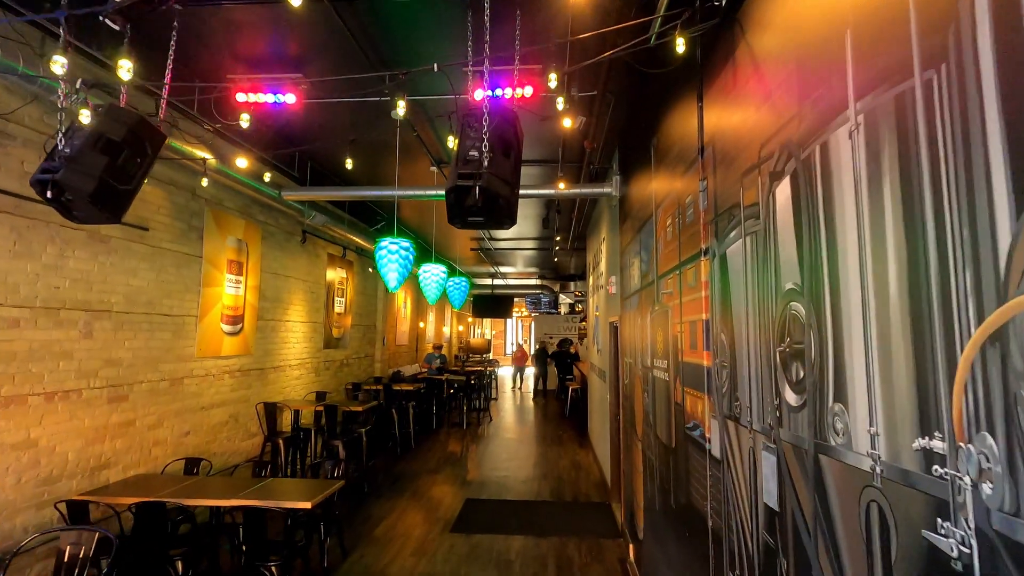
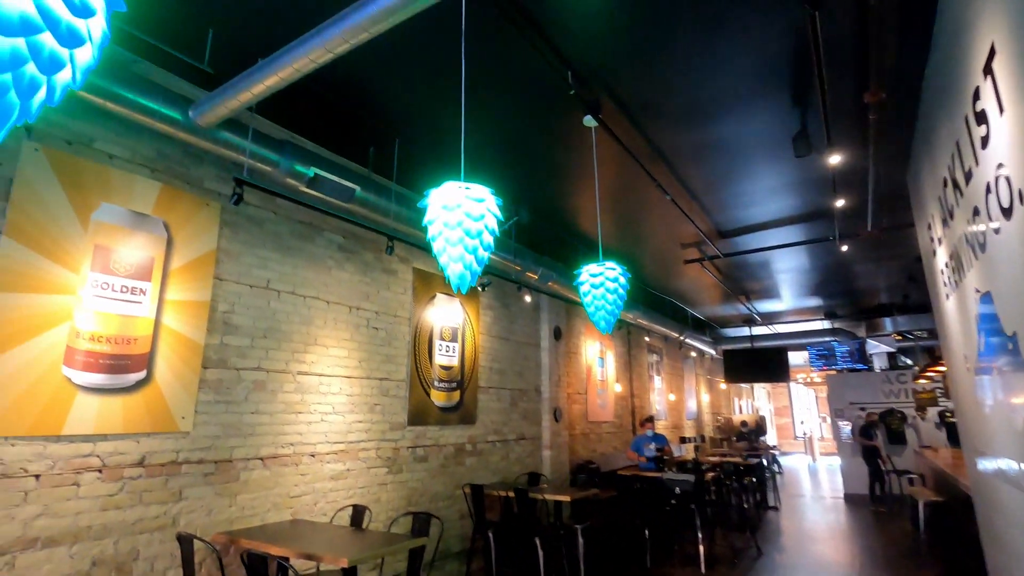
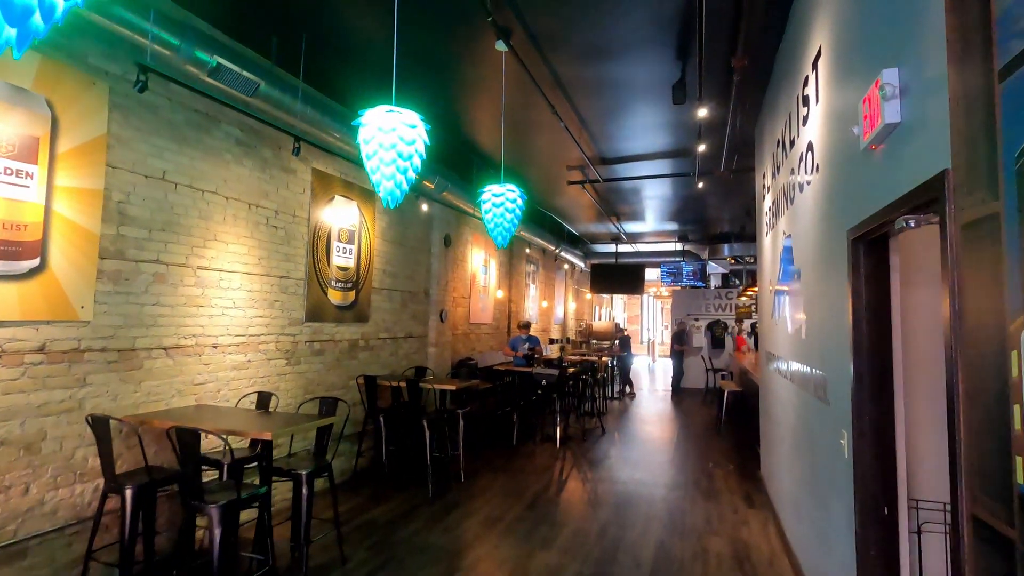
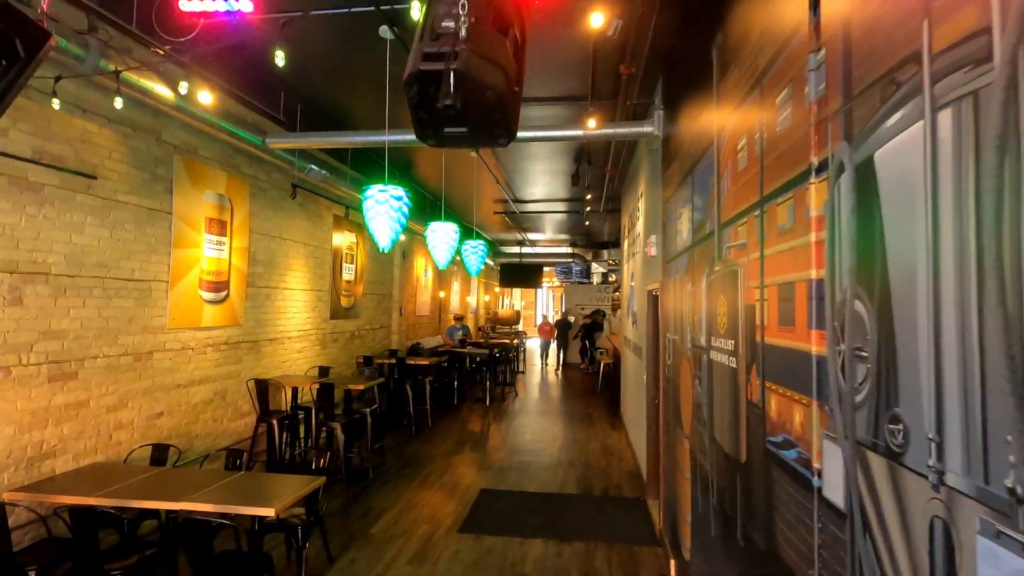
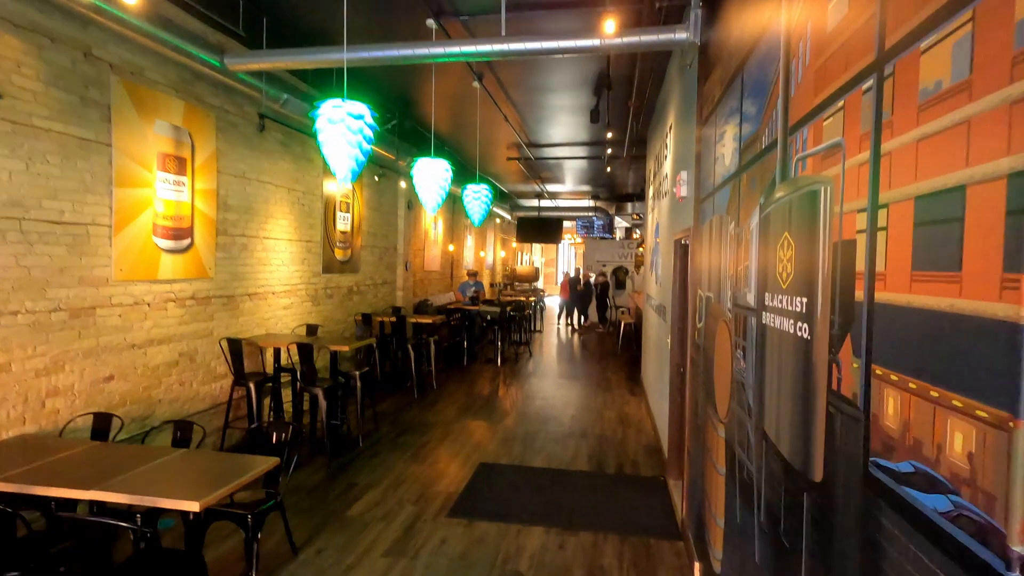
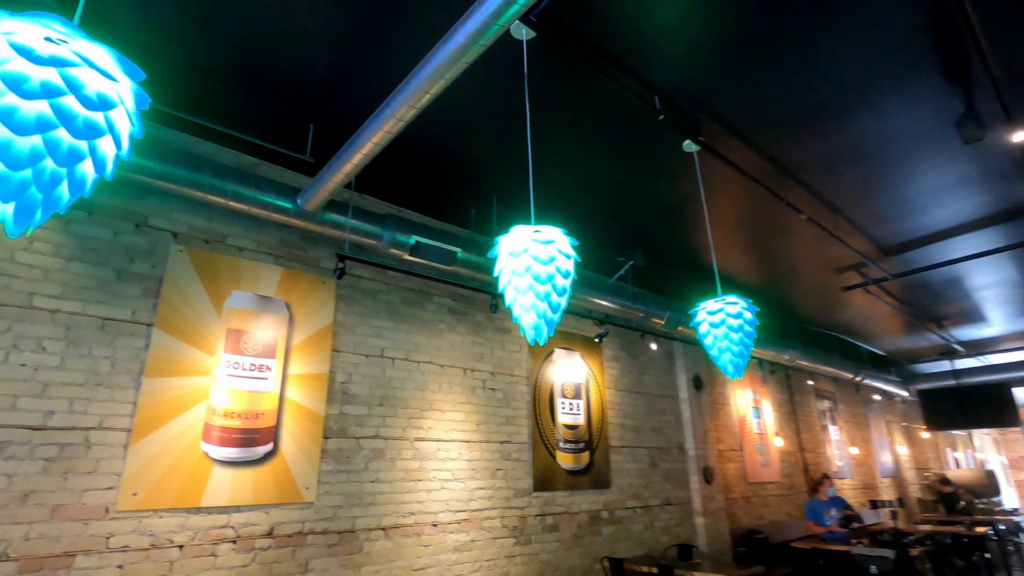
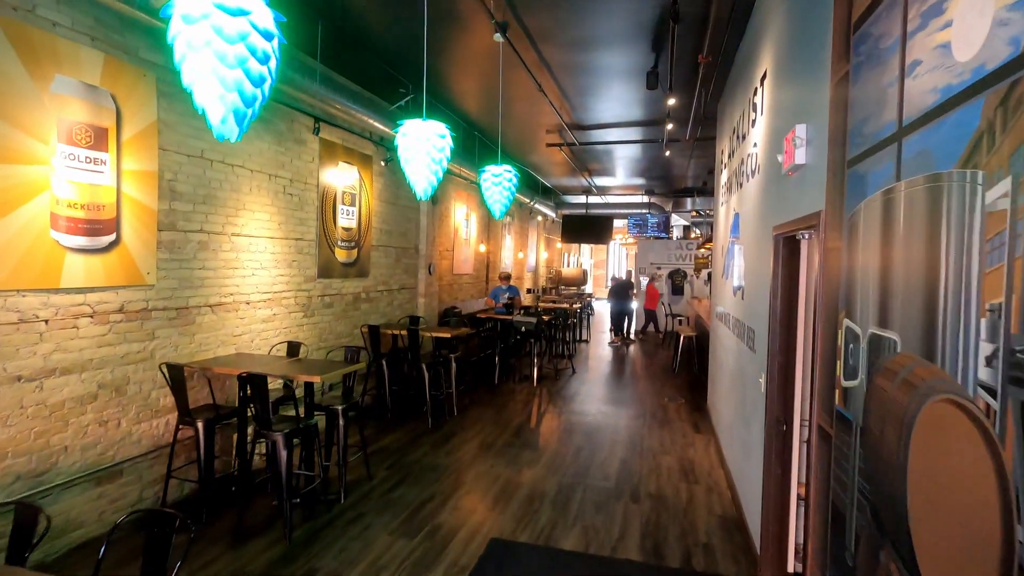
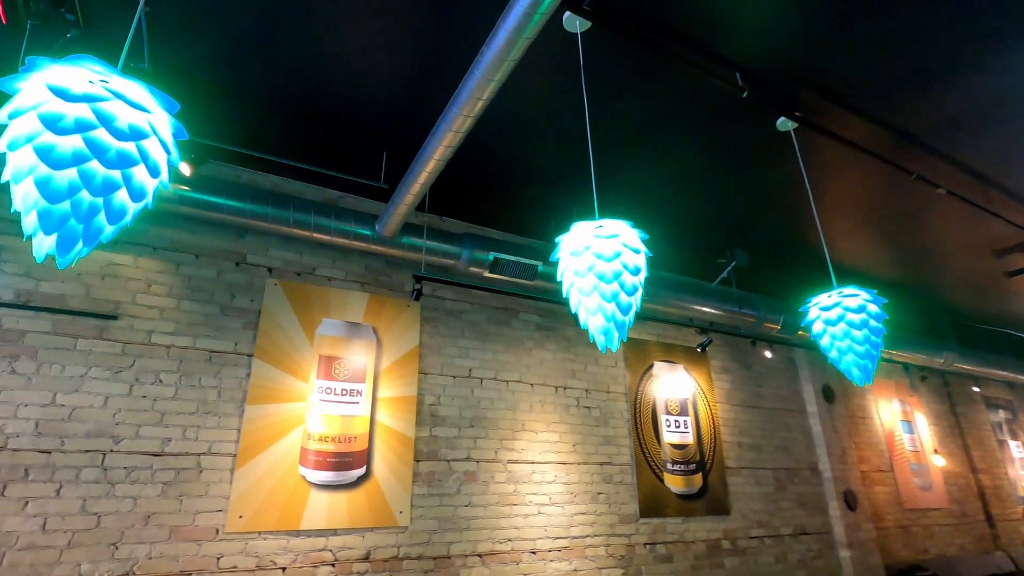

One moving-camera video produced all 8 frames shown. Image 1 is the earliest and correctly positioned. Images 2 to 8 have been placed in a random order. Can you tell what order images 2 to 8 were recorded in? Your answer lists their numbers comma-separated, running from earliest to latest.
4, 5, 7, 3, 2, 6, 8
